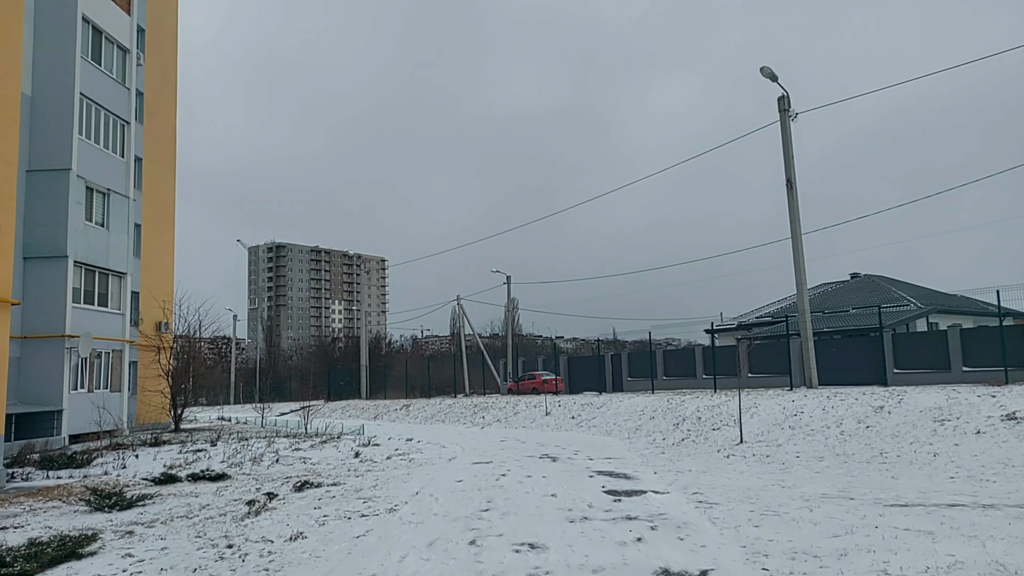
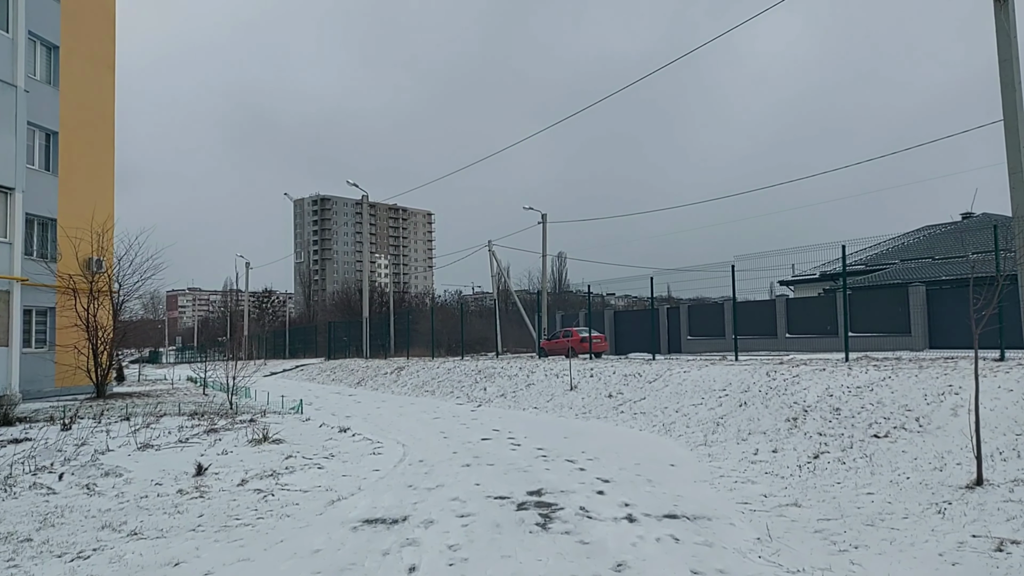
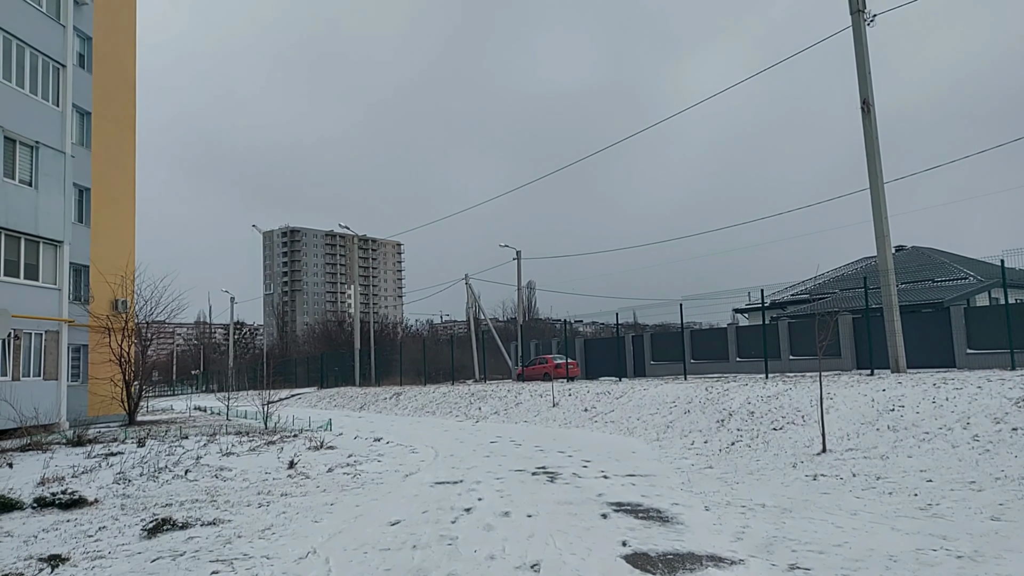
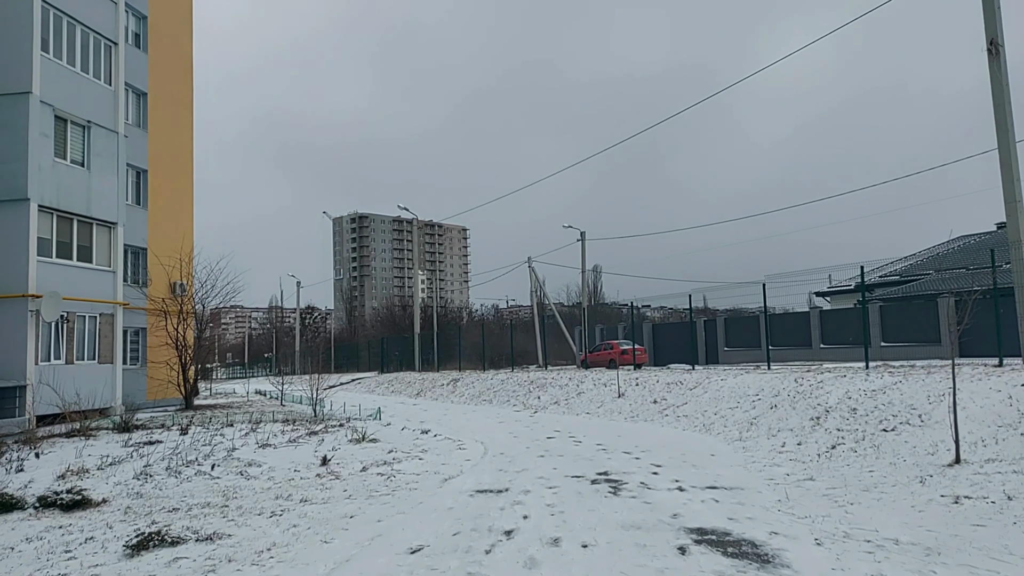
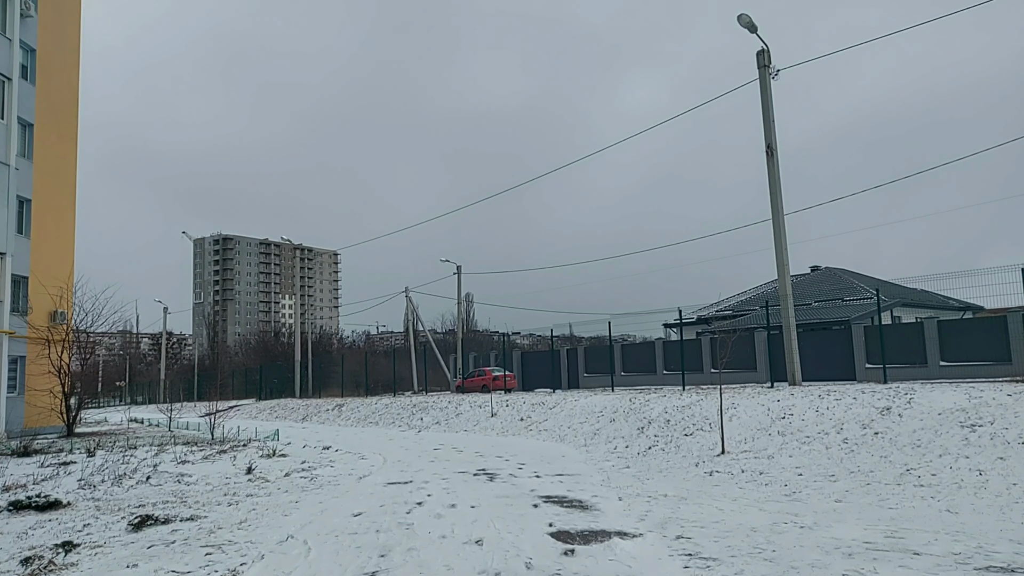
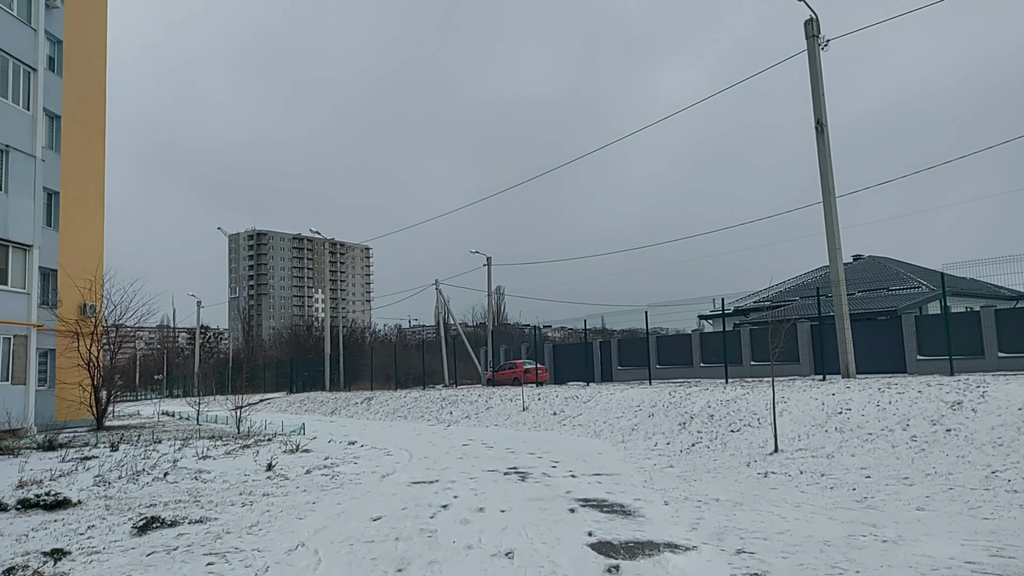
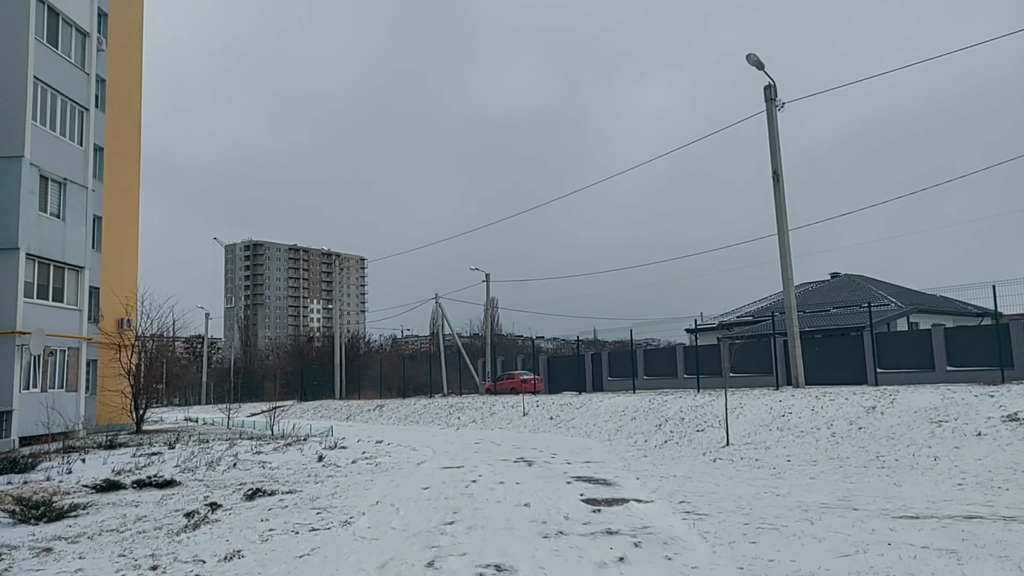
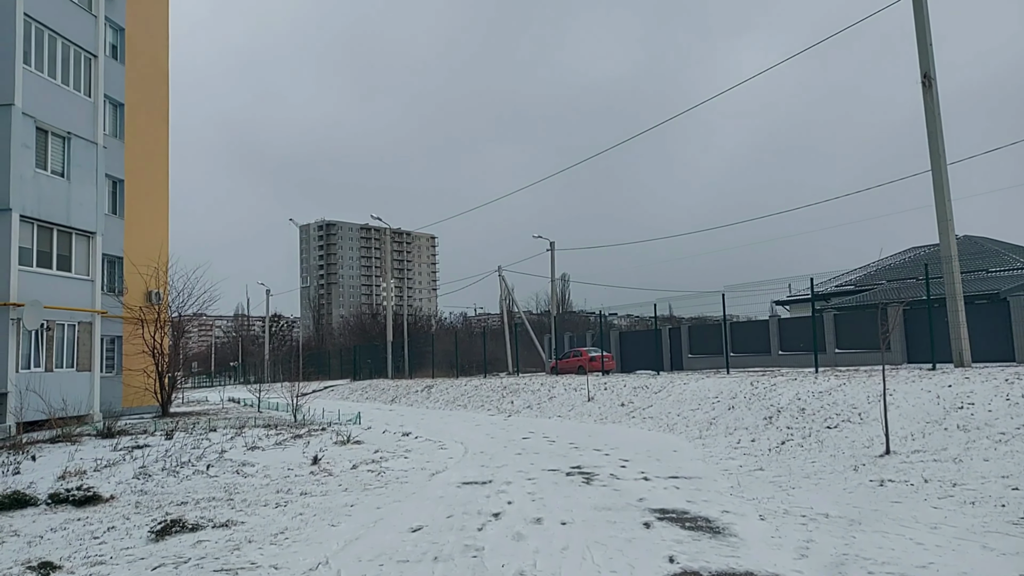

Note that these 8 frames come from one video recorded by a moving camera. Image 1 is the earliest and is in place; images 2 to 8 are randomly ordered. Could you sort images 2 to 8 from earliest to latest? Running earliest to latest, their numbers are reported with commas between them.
7, 5, 6, 3, 8, 4, 2
